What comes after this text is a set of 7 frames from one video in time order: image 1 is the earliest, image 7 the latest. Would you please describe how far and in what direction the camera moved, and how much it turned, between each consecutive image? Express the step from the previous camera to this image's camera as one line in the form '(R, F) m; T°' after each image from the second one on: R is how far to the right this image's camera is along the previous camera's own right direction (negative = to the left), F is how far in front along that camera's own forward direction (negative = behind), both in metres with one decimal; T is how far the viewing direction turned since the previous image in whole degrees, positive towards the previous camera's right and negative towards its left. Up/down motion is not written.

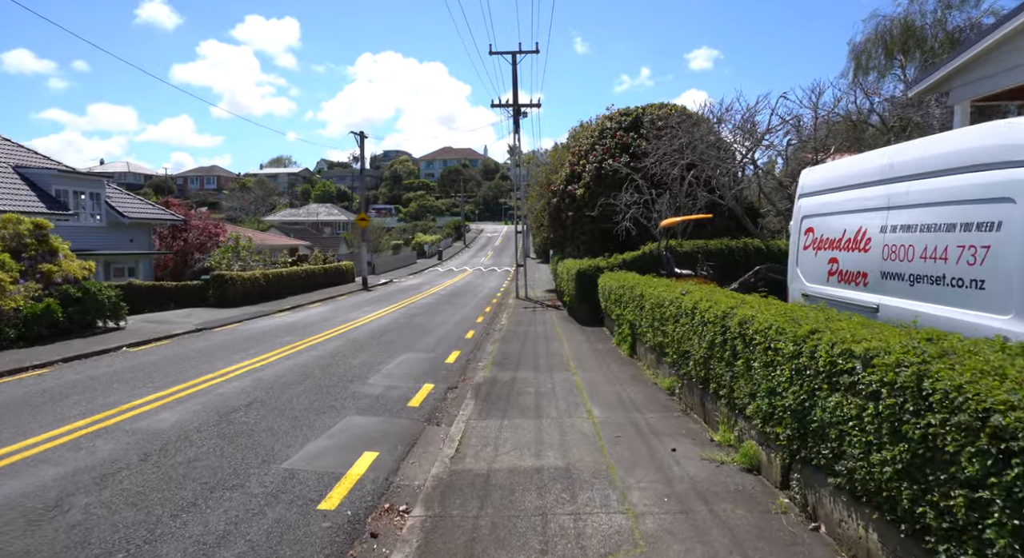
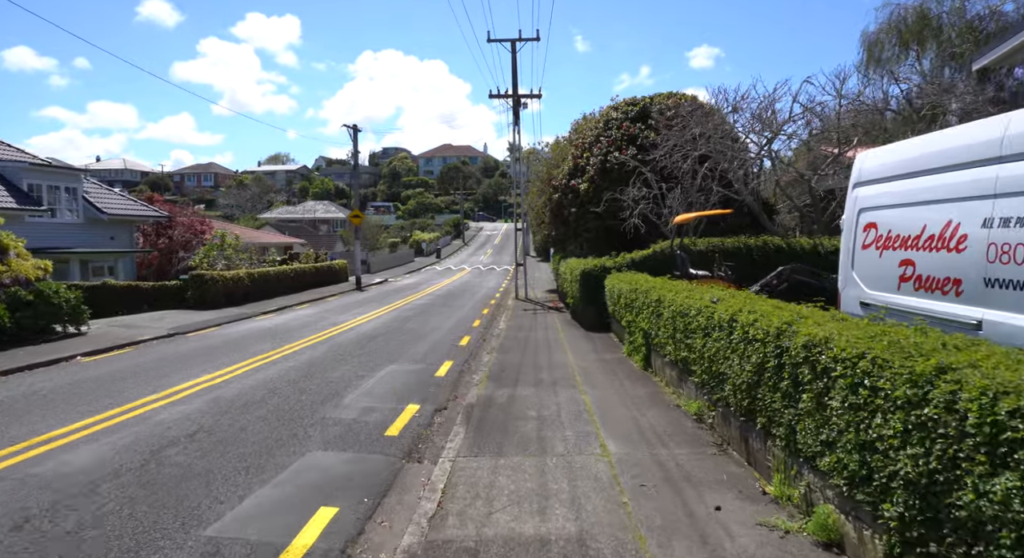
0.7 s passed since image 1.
(0.0, +1.3) m; 0°
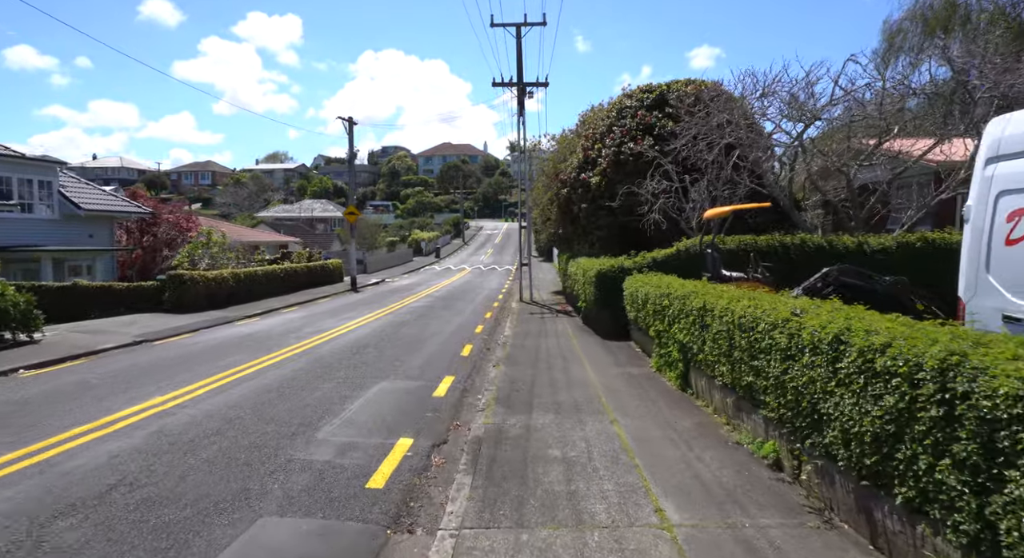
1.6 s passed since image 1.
(-0.2, +1.5) m; 0°
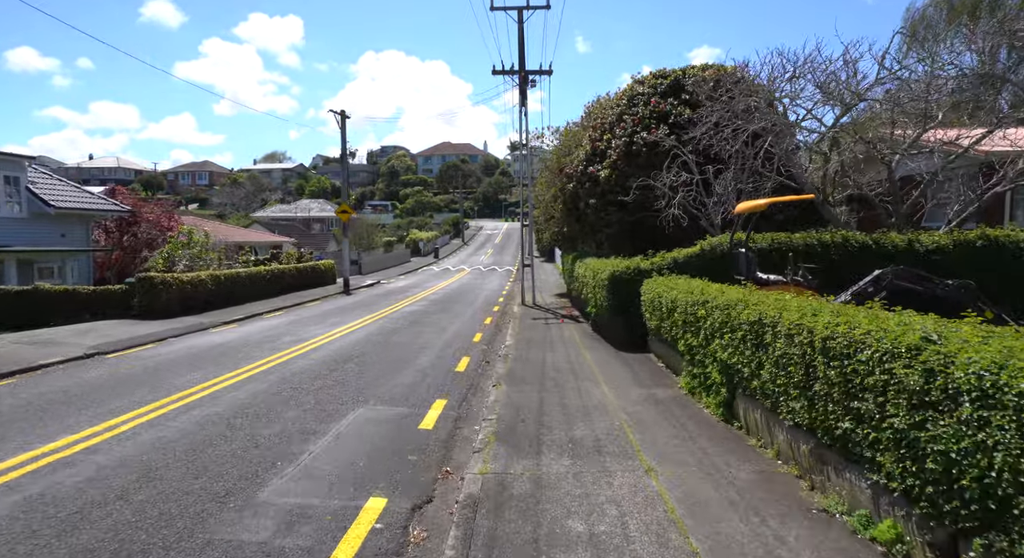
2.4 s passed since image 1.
(0.0, +1.5) m; 0°
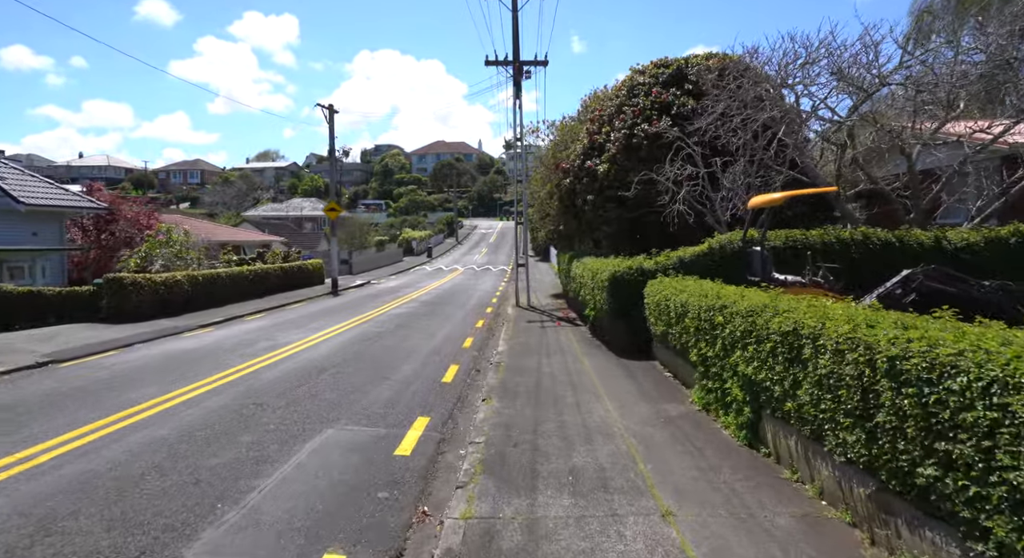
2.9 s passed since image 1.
(0.0, +0.9) m; 0°
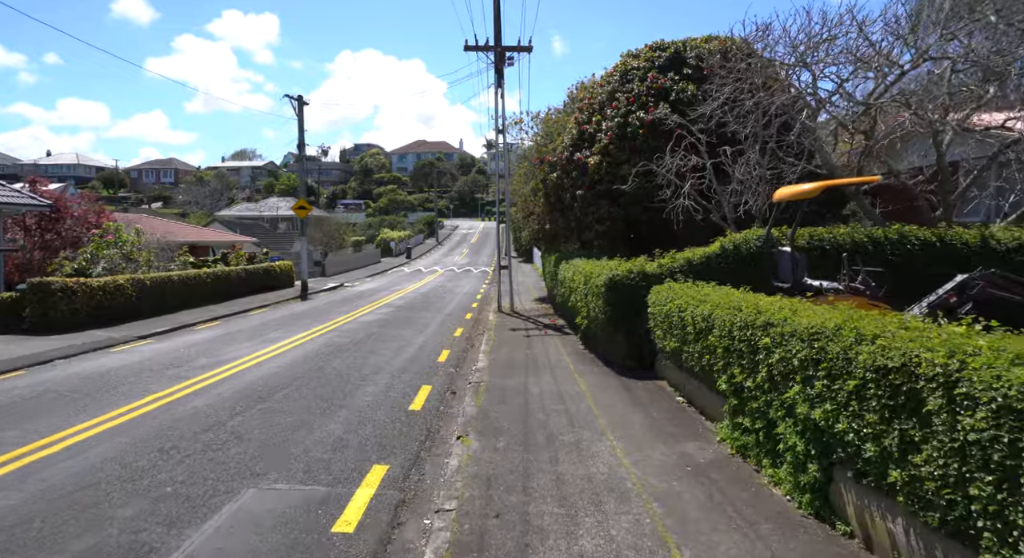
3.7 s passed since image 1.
(0.0, +1.6) m; +2°
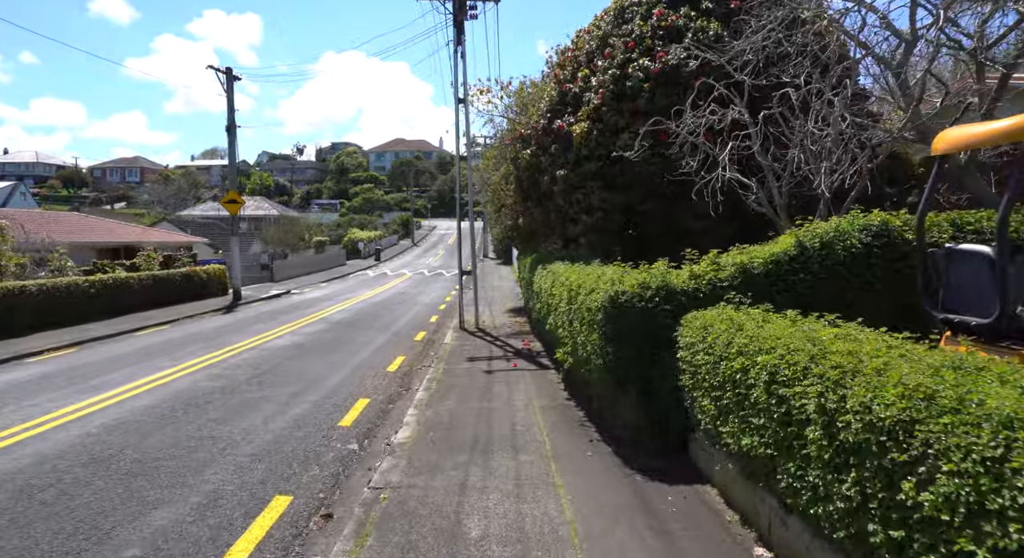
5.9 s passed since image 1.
(+0.5, +4.0) m; +2°
